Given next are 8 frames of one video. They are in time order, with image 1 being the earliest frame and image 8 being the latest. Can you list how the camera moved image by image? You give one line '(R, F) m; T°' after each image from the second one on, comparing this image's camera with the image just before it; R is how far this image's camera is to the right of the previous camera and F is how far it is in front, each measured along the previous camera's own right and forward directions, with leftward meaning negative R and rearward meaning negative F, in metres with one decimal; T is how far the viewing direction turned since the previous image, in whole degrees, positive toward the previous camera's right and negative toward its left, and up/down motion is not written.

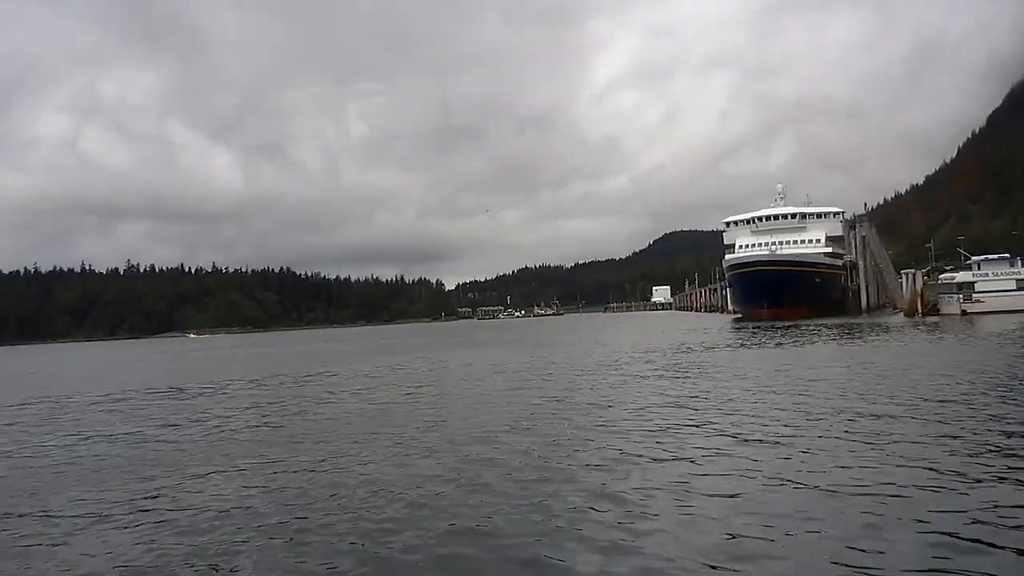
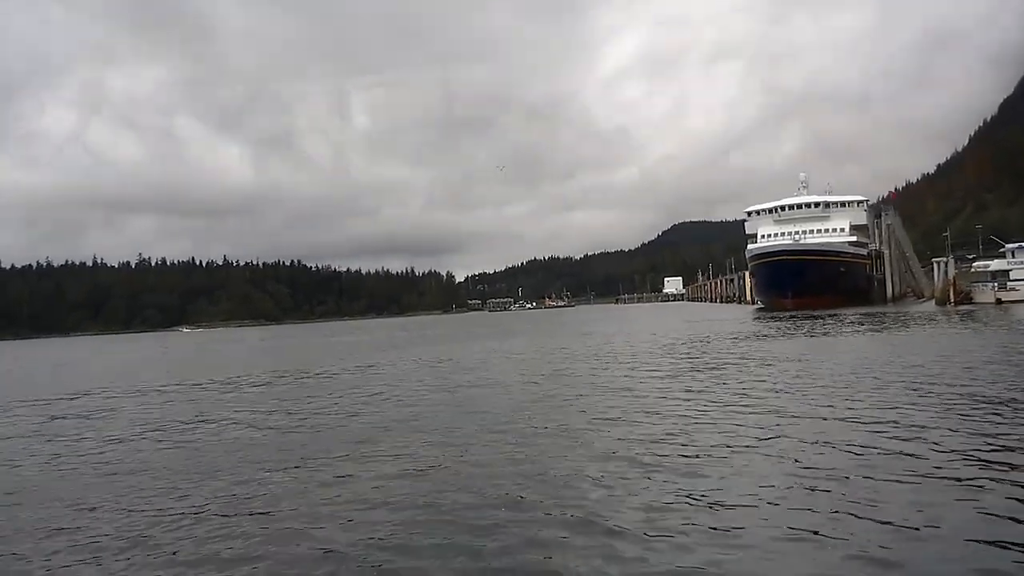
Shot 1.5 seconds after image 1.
(-0.9, +0.3) m; -1°
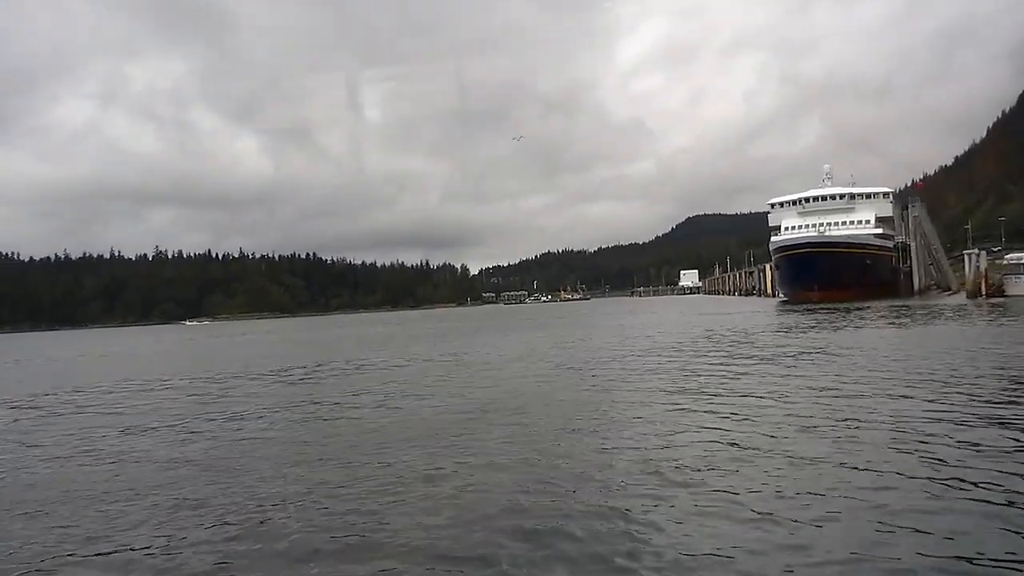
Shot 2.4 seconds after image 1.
(-0.6, +0.1) m; -1°
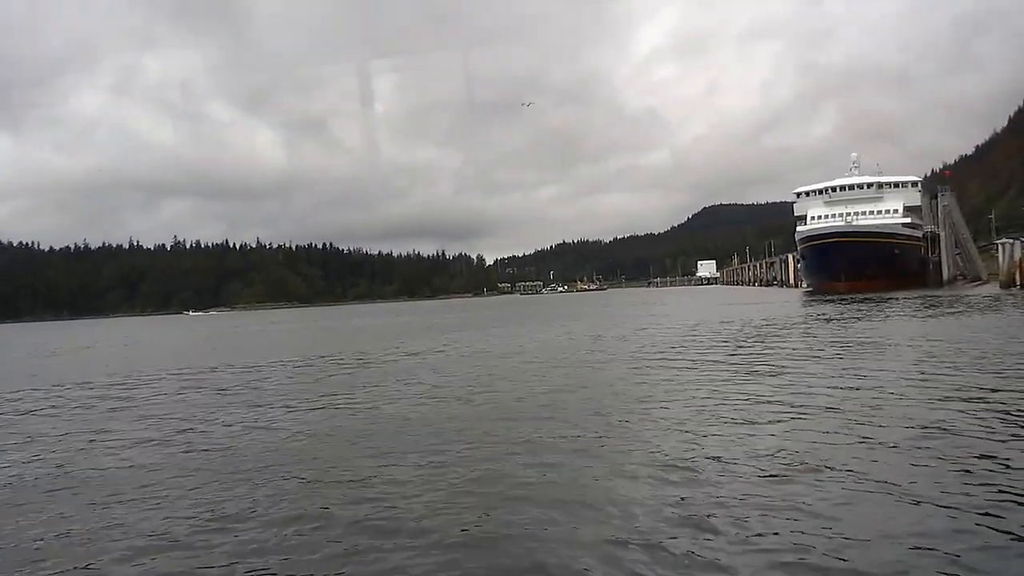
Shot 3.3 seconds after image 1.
(-0.7, 0.0) m; -1°
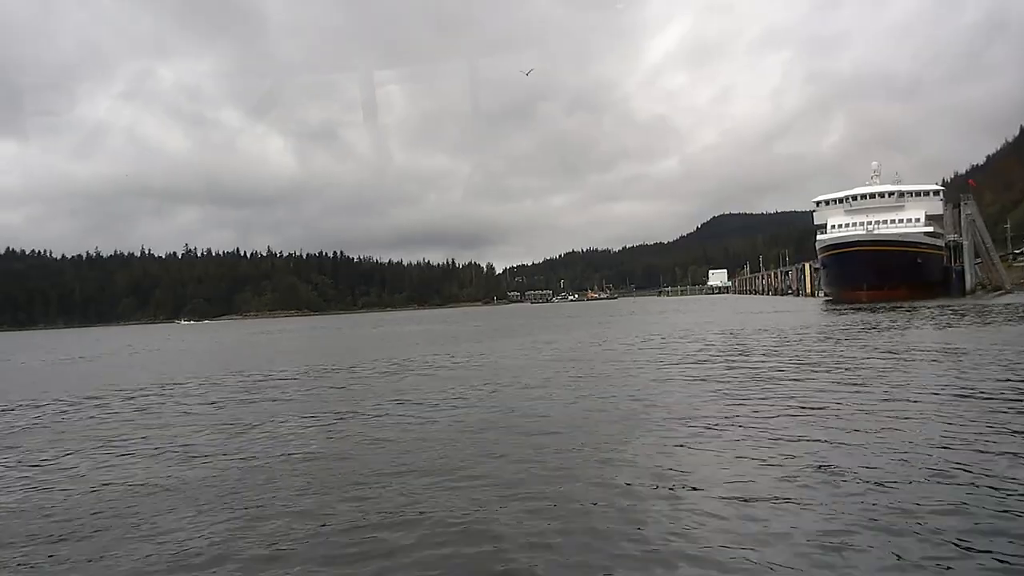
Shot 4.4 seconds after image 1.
(-0.8, +0.1) m; -1°
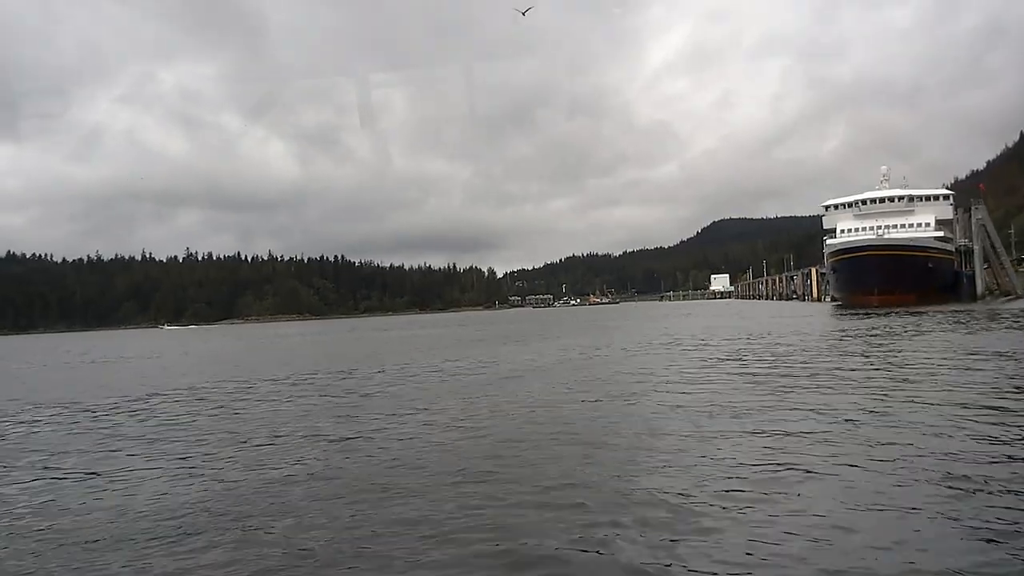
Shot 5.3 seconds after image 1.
(-0.7, +0.2) m; 0°
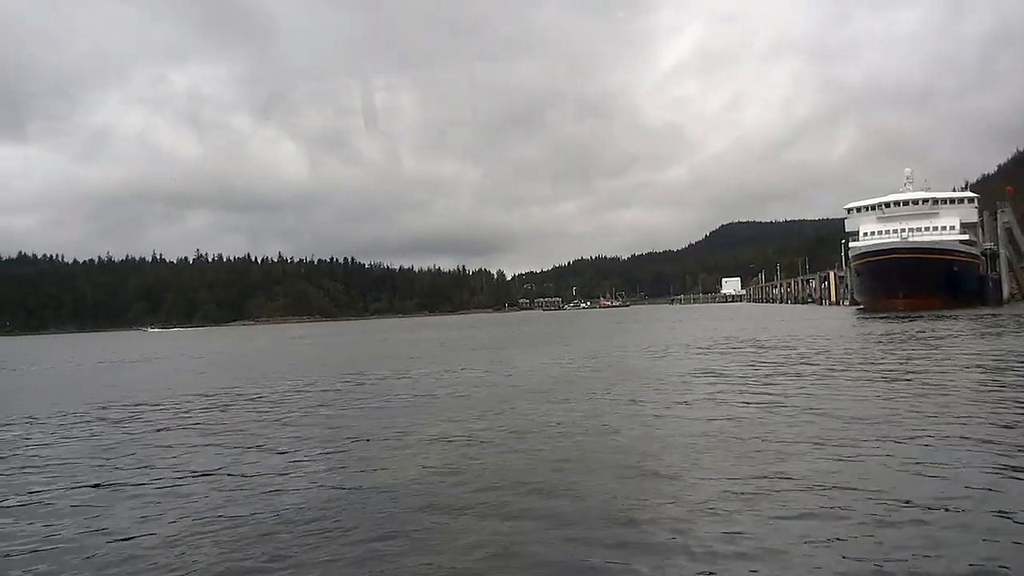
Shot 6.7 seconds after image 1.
(-1.0, +0.2) m; 0°
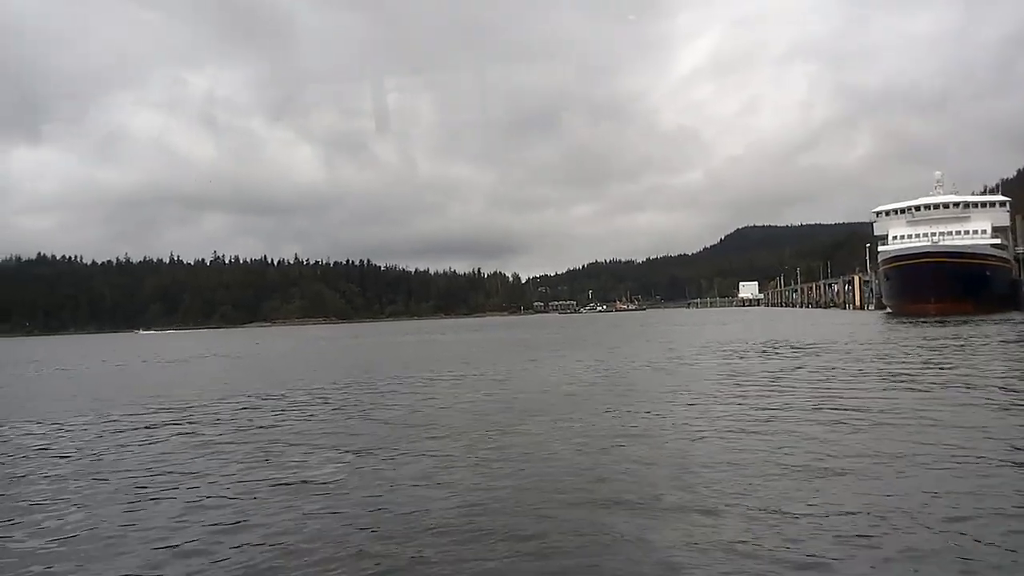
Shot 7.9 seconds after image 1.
(-0.9, +0.1) m; -1°
